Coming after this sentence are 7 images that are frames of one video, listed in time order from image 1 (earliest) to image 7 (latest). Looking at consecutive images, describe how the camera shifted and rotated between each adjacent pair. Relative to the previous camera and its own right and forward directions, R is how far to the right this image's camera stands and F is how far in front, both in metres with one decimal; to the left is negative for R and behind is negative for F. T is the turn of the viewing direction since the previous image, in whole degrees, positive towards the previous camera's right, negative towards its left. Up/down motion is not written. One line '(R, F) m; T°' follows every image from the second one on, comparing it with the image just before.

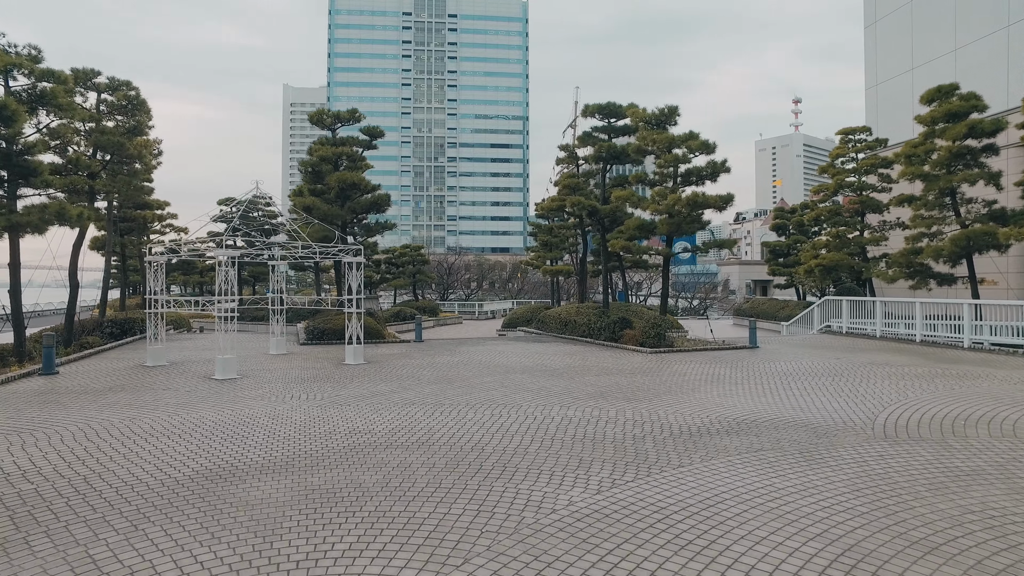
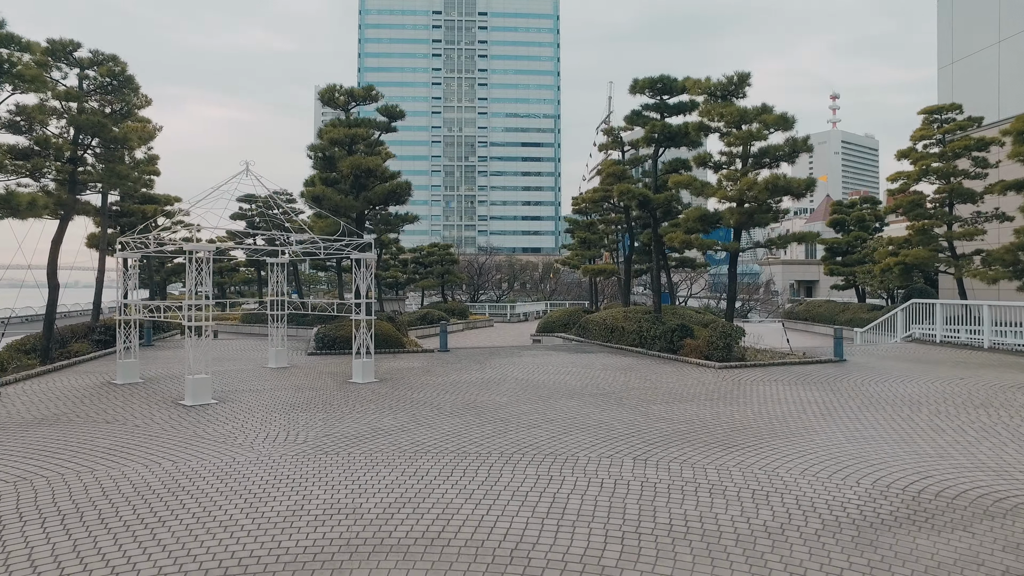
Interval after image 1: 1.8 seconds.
(-0.2, +2.3) m; -2°
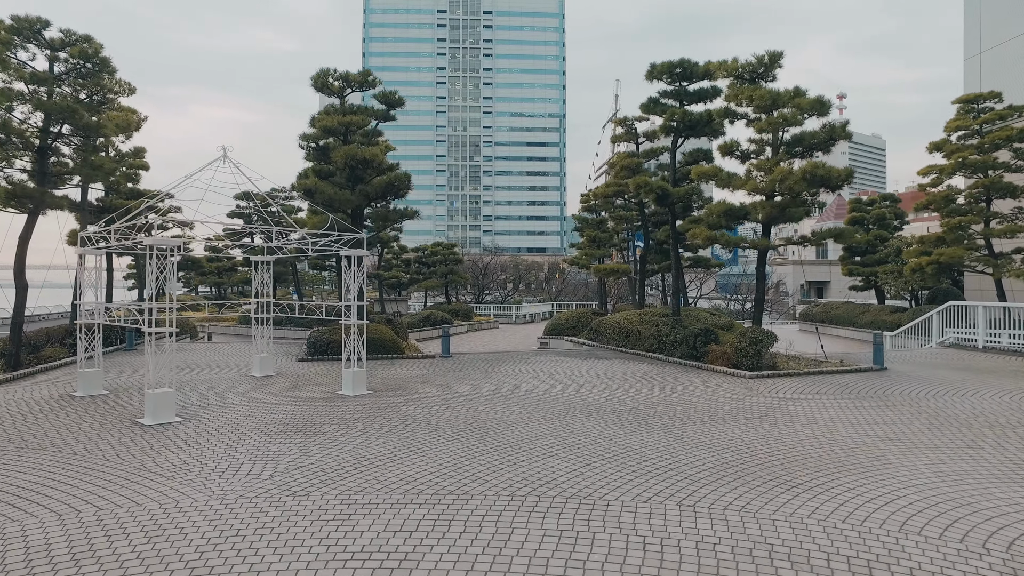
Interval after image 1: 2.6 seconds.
(-0.1, +1.2) m; 0°
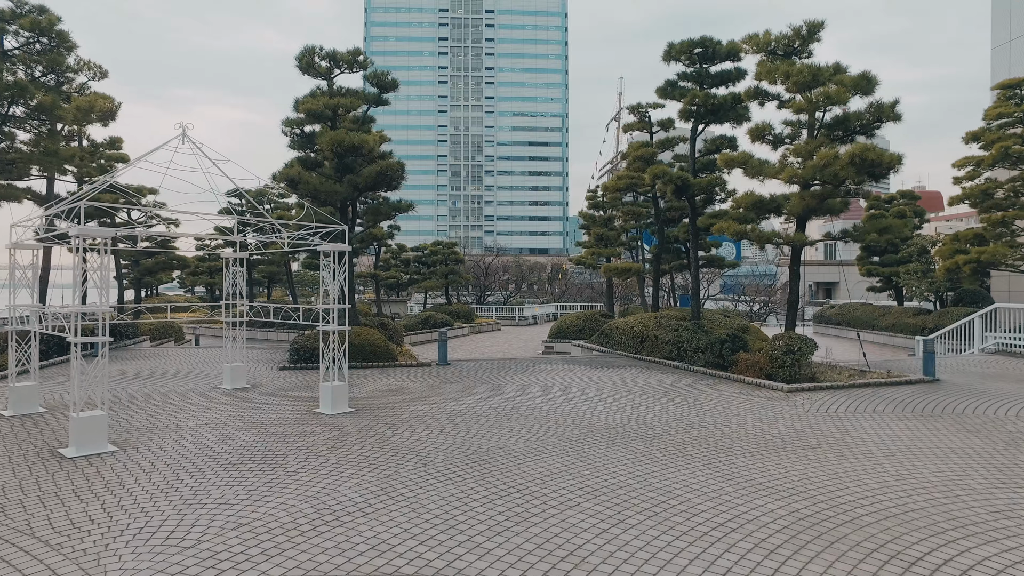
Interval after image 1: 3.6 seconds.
(0.0, +1.4) m; 0°
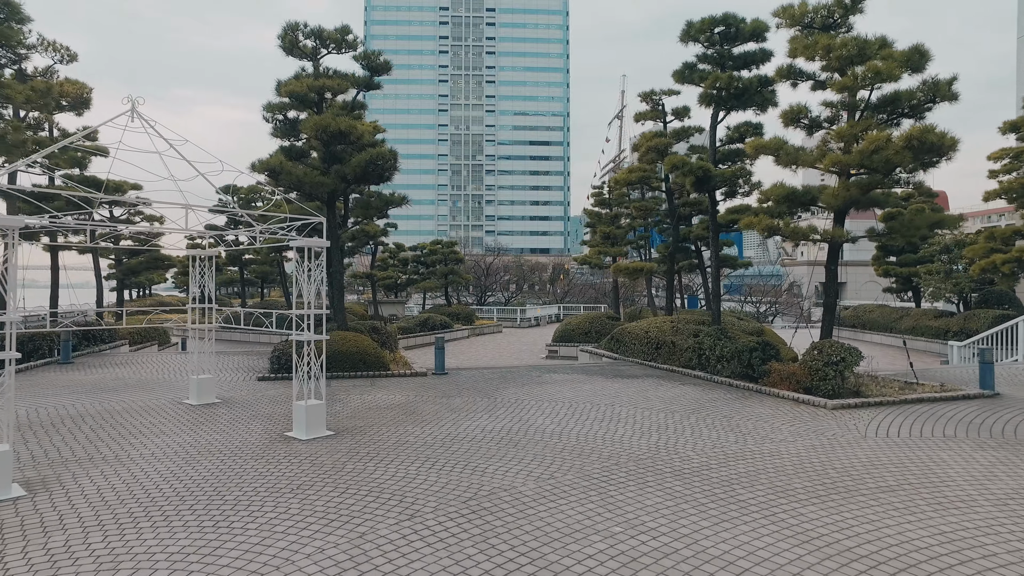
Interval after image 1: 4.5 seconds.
(-0.1, +1.2) m; 0°
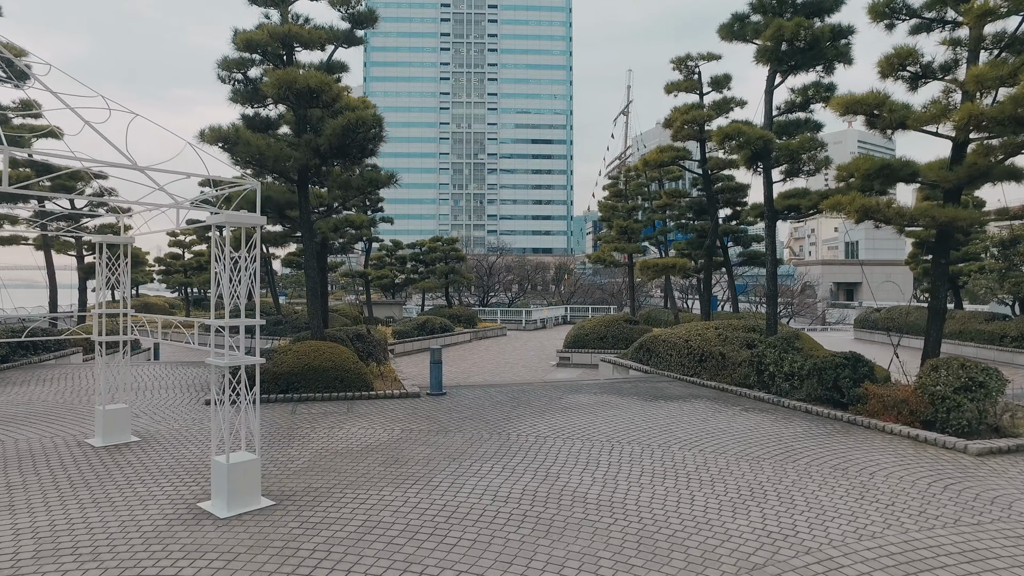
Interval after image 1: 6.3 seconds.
(-0.2, +2.4) m; 0°
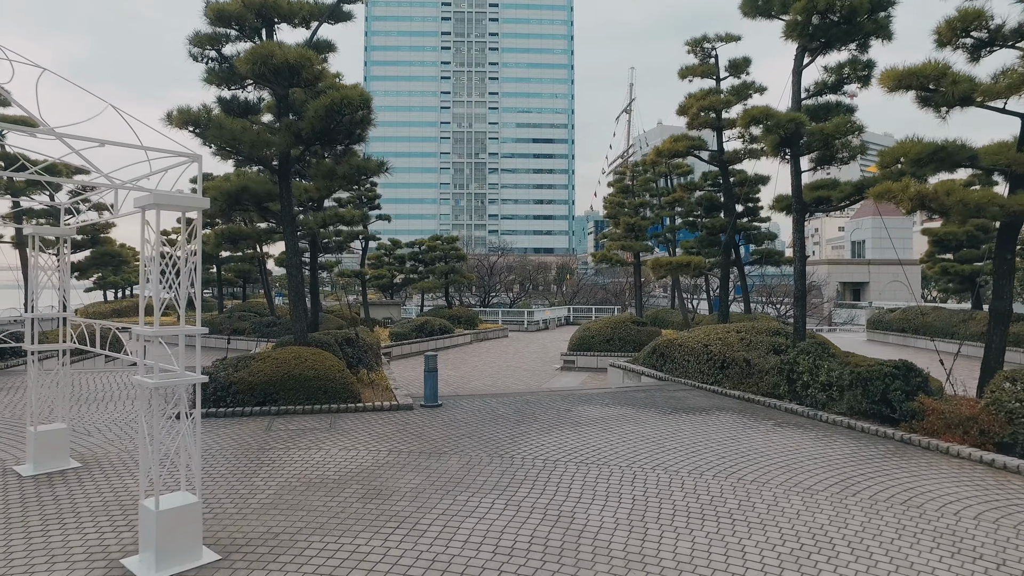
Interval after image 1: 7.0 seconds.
(0.0, +1.0) m; 0°
